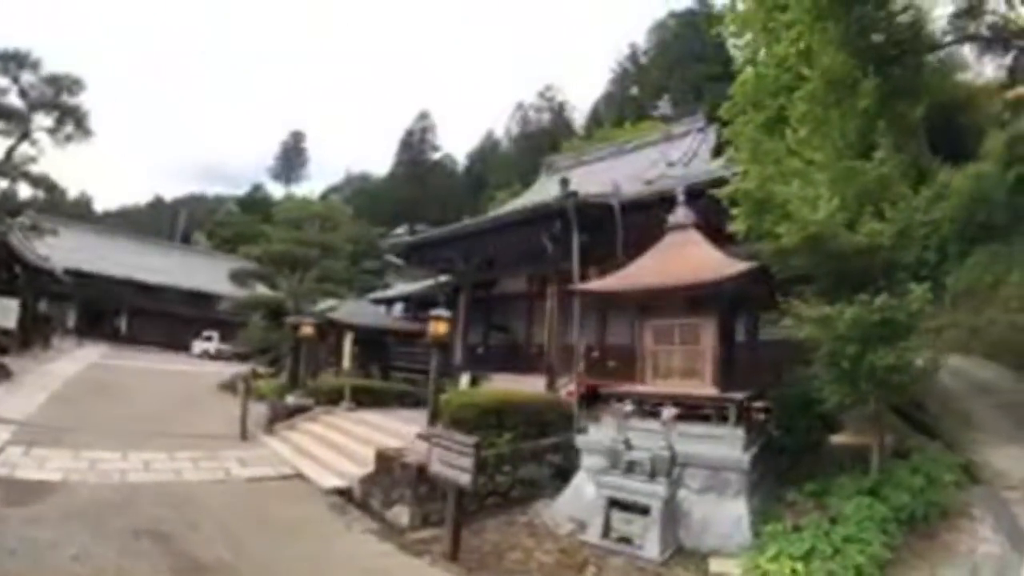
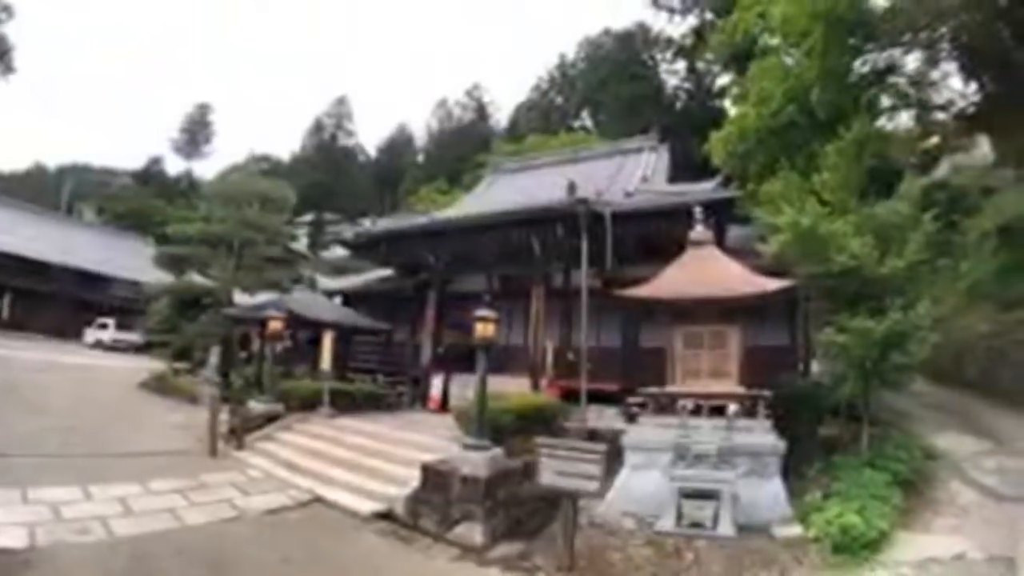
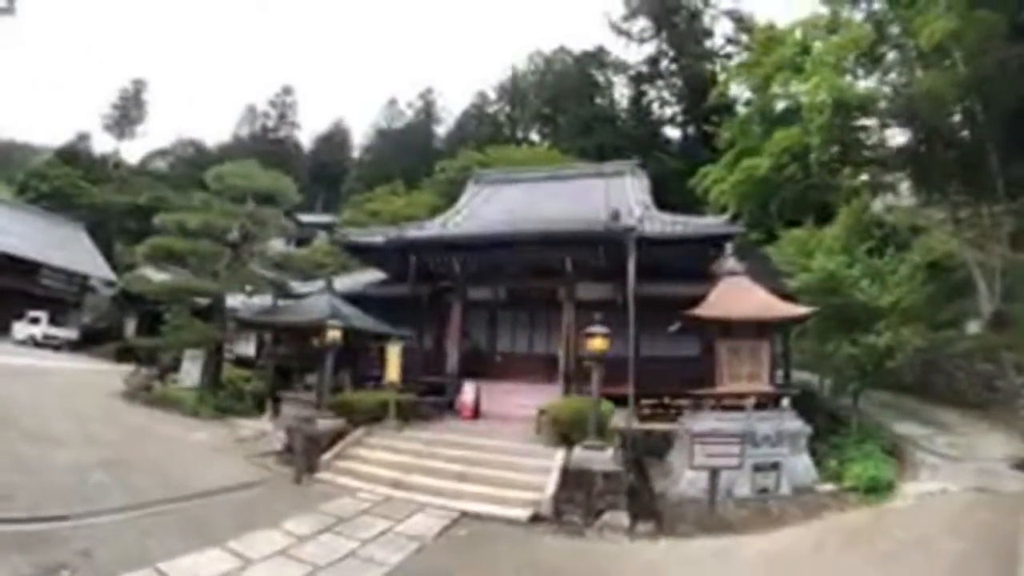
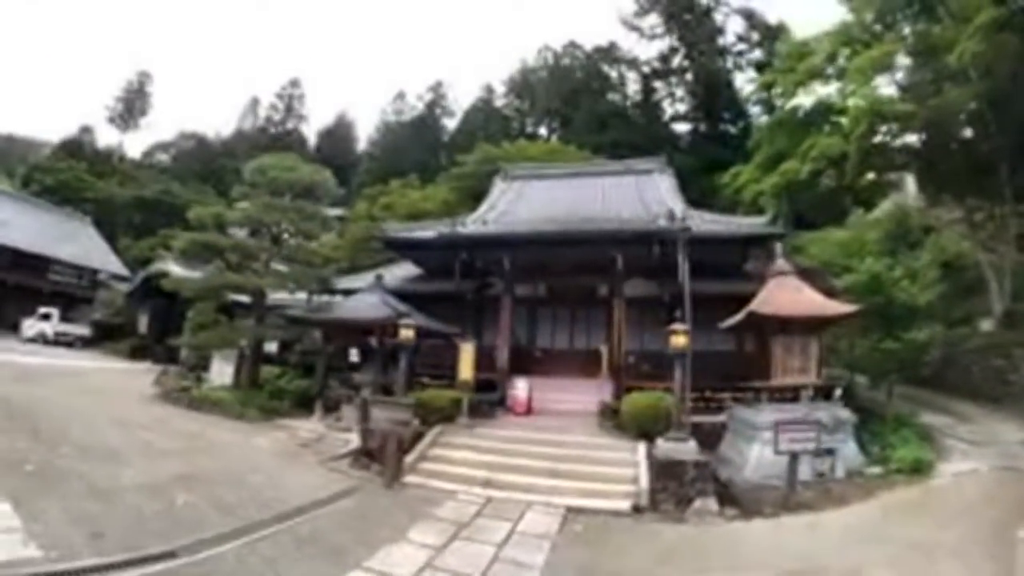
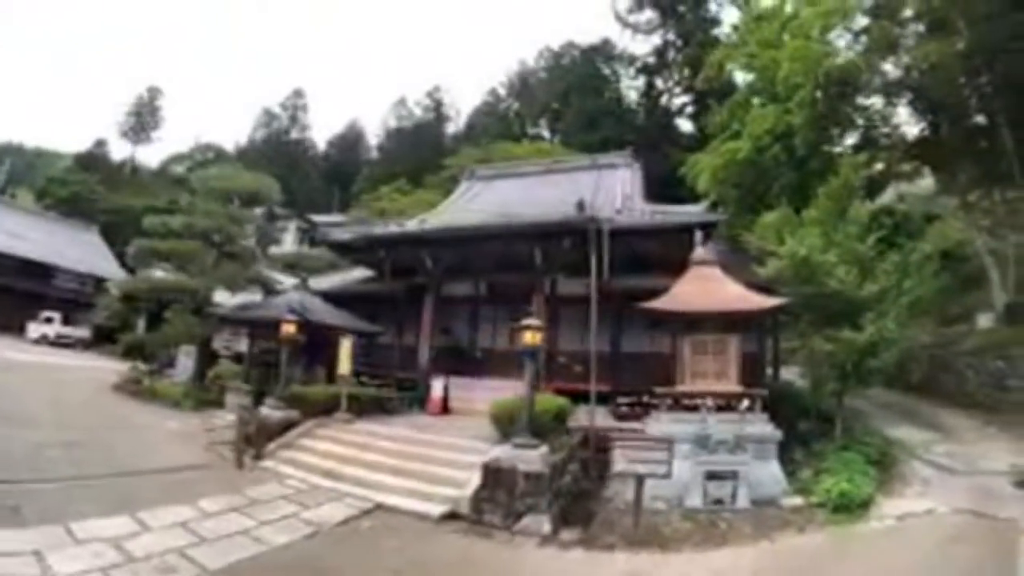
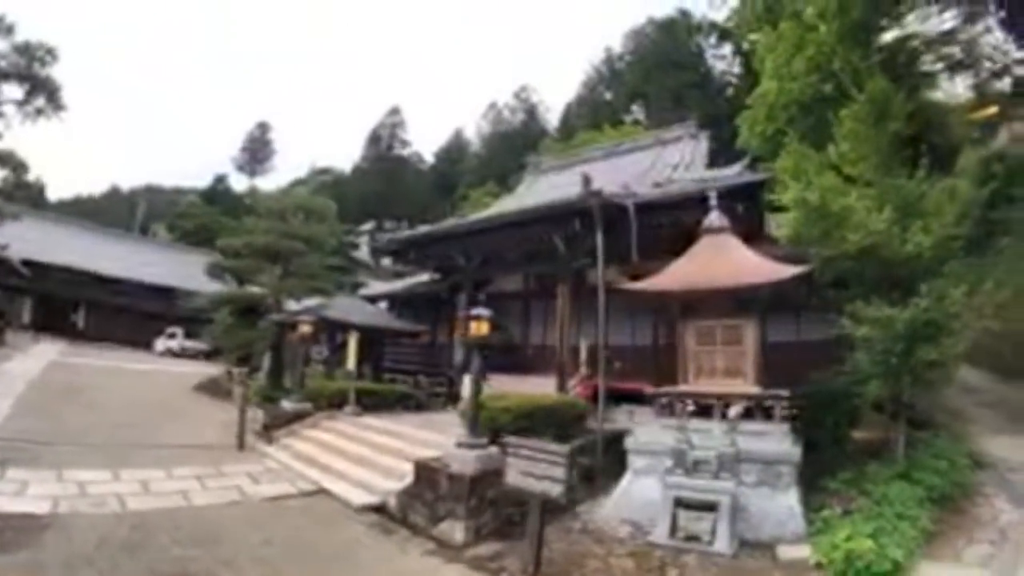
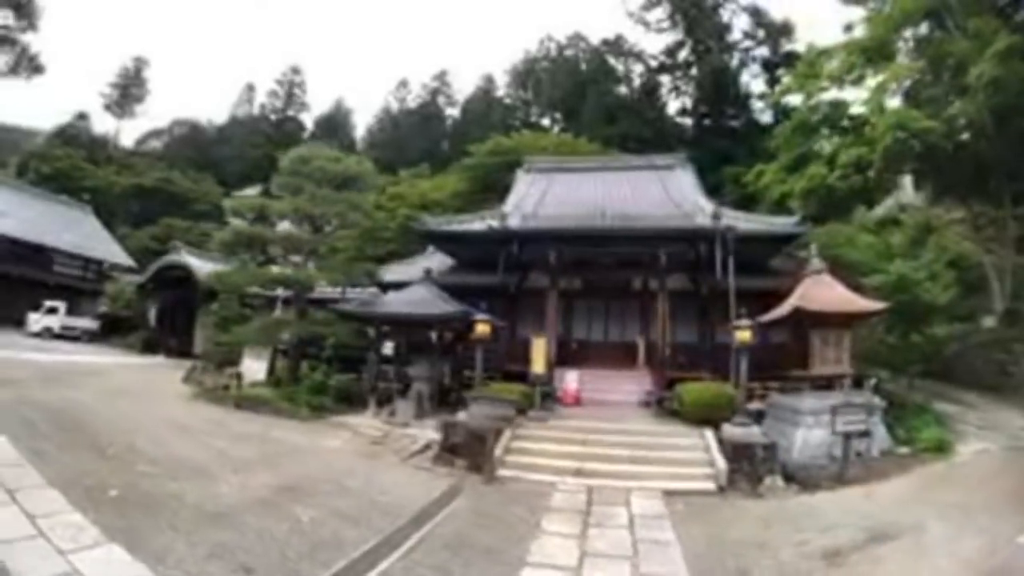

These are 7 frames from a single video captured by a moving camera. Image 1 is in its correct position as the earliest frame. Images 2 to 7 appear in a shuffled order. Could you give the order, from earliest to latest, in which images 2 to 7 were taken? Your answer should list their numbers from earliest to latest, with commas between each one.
6, 2, 5, 3, 4, 7
